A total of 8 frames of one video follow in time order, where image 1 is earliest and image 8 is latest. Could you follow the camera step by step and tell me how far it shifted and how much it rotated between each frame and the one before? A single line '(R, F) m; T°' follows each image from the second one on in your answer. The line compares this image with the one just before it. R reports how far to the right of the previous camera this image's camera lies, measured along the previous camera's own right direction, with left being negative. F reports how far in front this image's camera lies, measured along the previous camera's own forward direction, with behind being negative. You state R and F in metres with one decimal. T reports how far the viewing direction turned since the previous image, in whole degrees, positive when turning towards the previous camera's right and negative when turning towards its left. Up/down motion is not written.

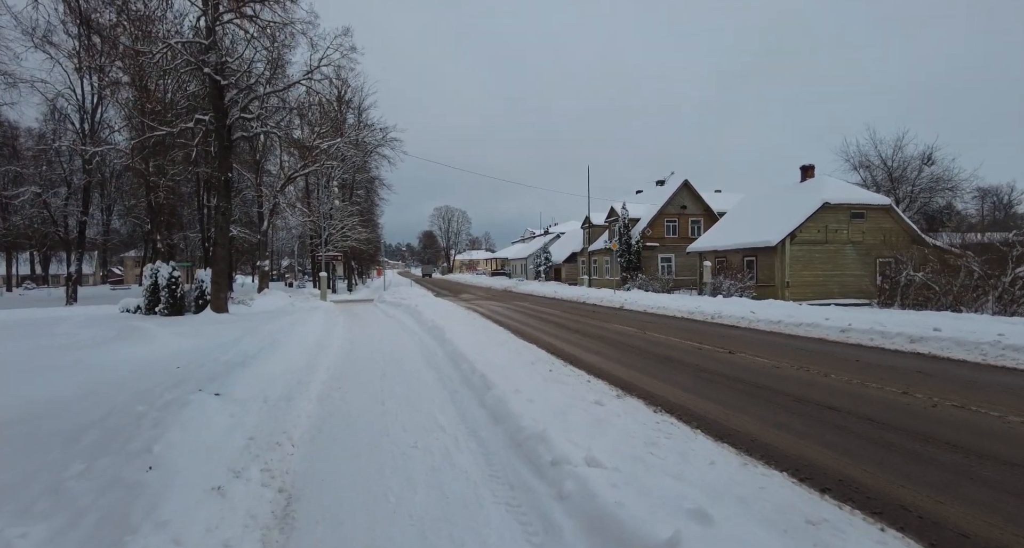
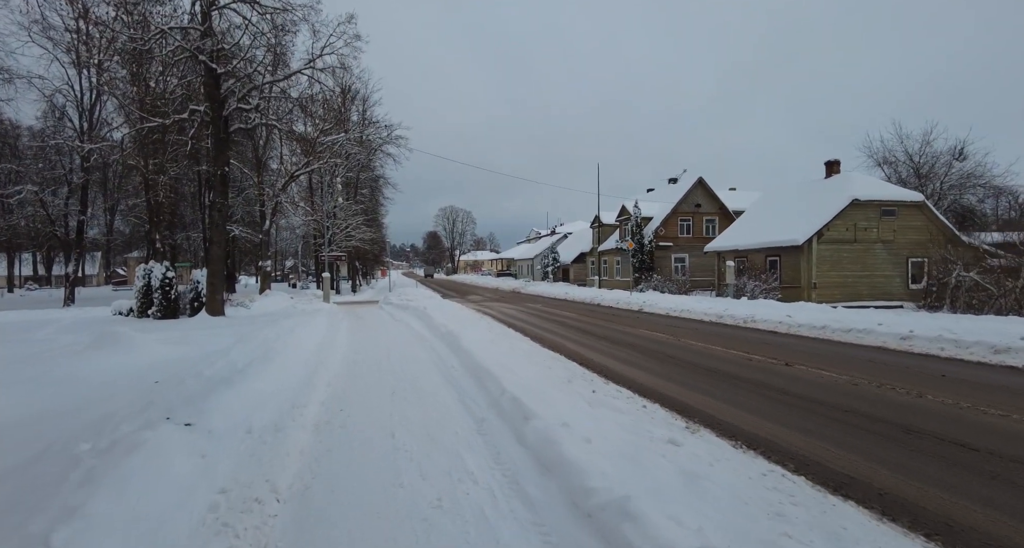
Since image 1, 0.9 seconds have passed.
(-0.3, +1.0) m; 0°
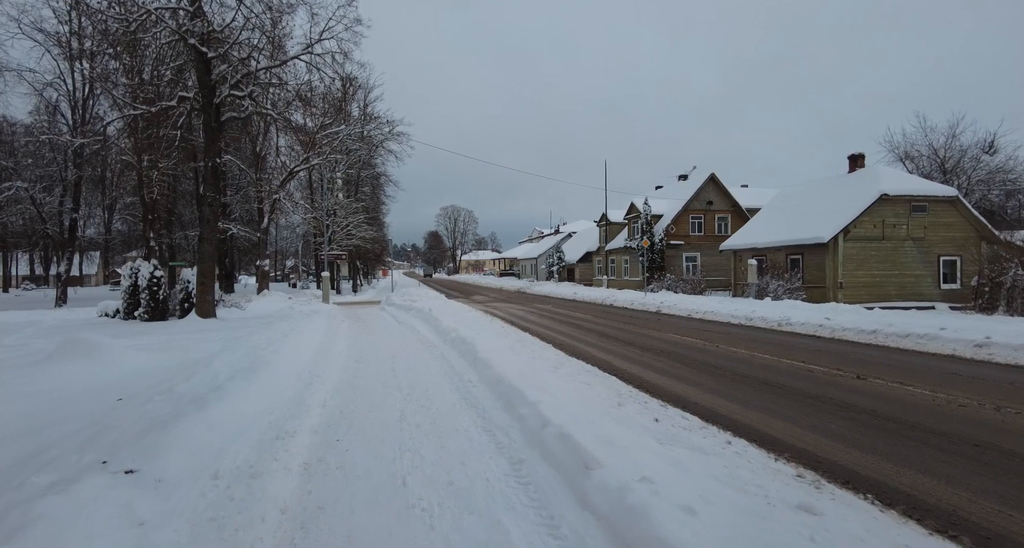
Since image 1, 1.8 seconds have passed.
(-0.3, +1.0) m; 0°
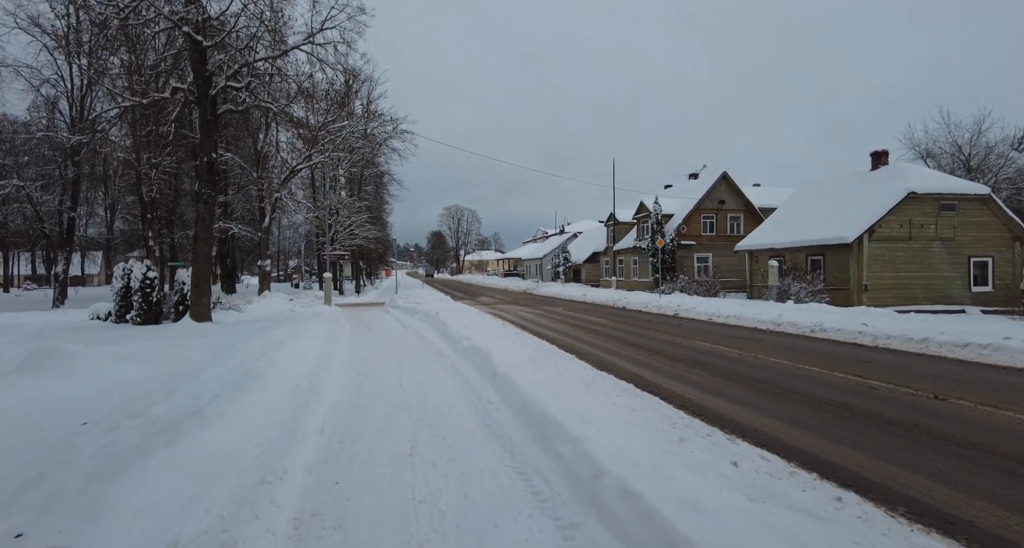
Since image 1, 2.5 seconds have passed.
(-0.2, +0.8) m; 0°
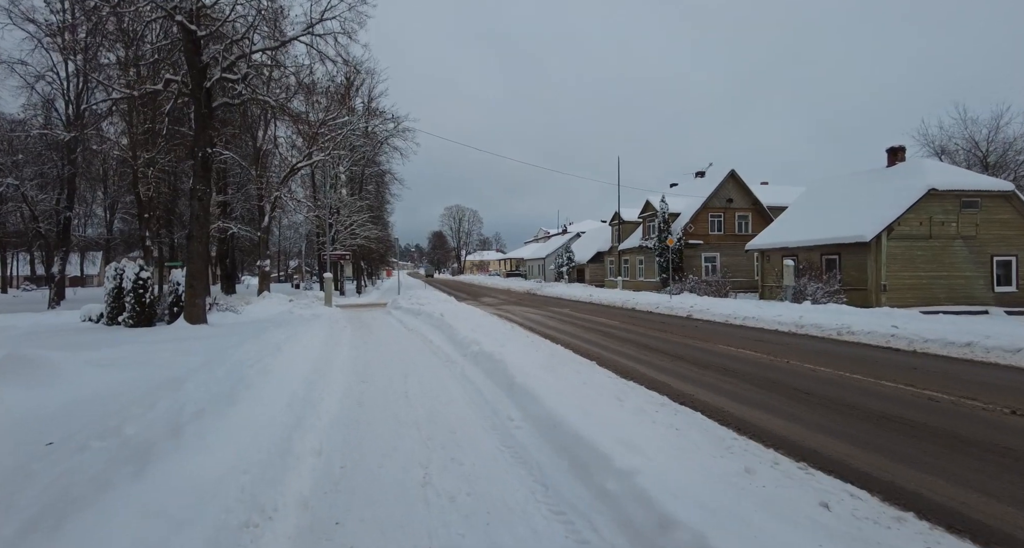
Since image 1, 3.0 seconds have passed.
(-0.2, +0.6) m; 0°
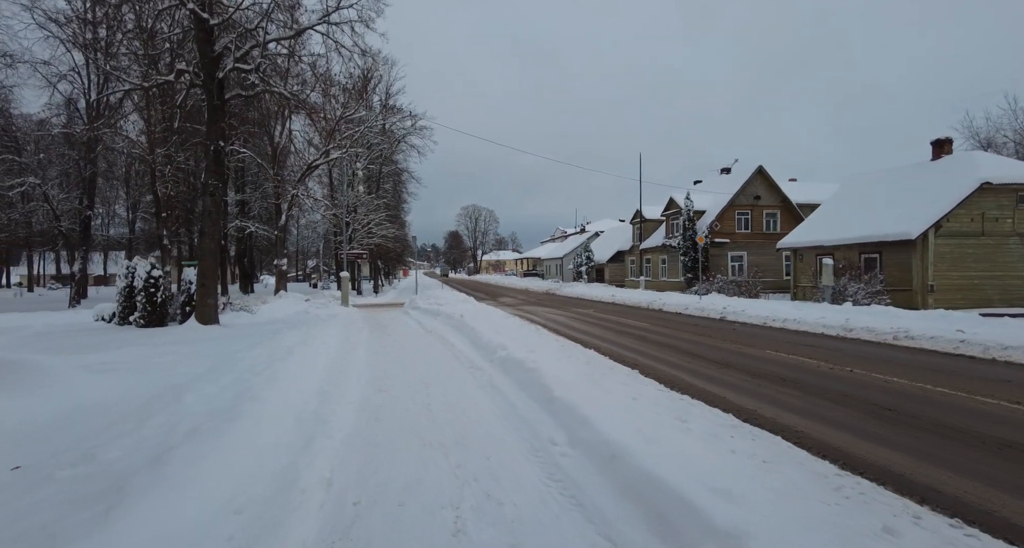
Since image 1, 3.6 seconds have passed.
(-0.2, +0.7) m; -2°
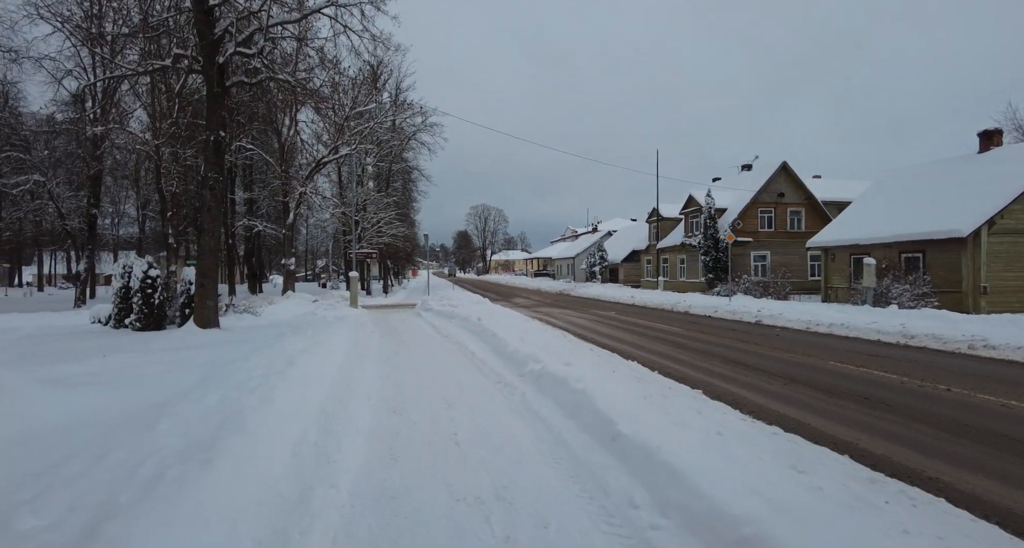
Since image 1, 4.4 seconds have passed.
(-0.3, +0.9) m; -1°
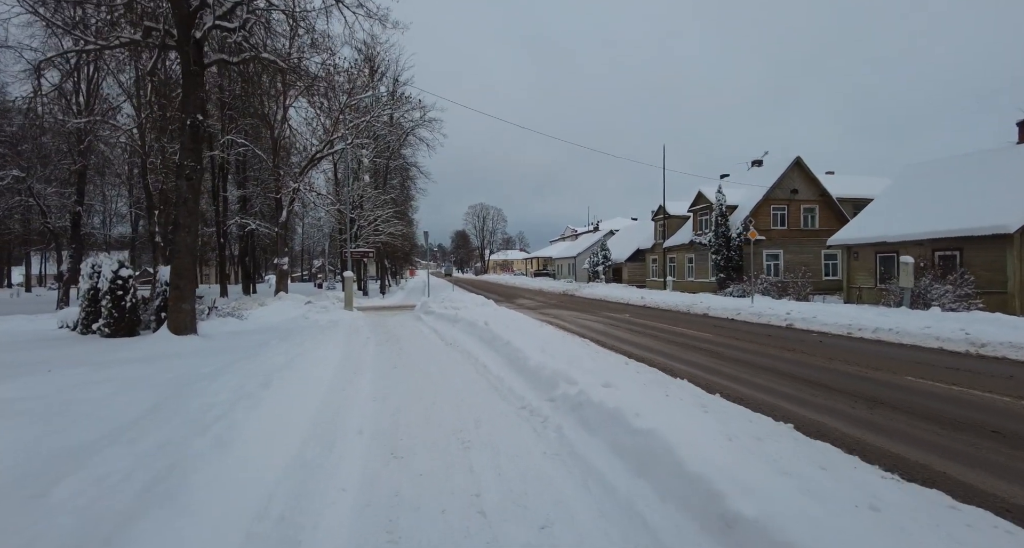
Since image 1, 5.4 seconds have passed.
(-0.3, +1.2) m; 0°
